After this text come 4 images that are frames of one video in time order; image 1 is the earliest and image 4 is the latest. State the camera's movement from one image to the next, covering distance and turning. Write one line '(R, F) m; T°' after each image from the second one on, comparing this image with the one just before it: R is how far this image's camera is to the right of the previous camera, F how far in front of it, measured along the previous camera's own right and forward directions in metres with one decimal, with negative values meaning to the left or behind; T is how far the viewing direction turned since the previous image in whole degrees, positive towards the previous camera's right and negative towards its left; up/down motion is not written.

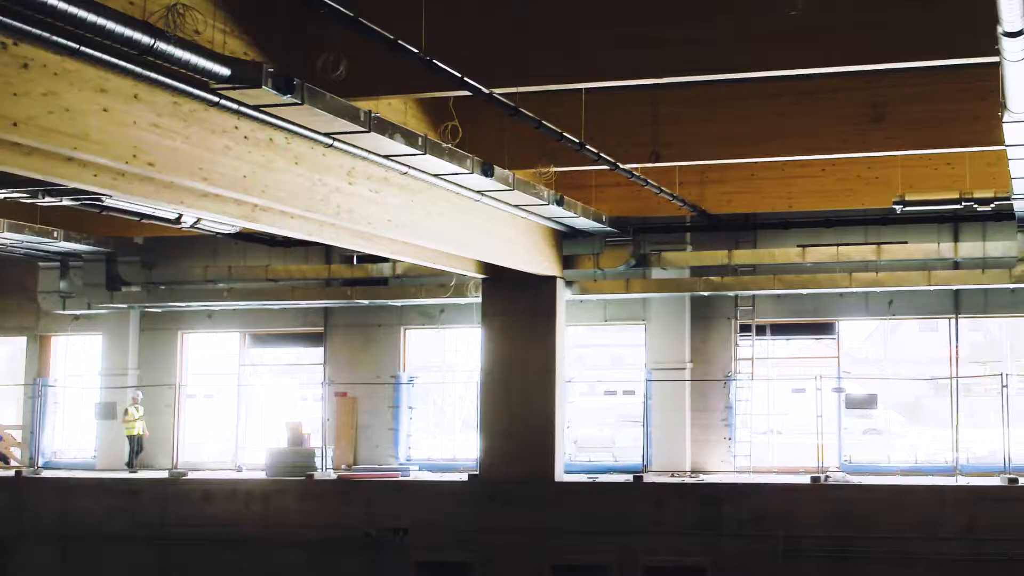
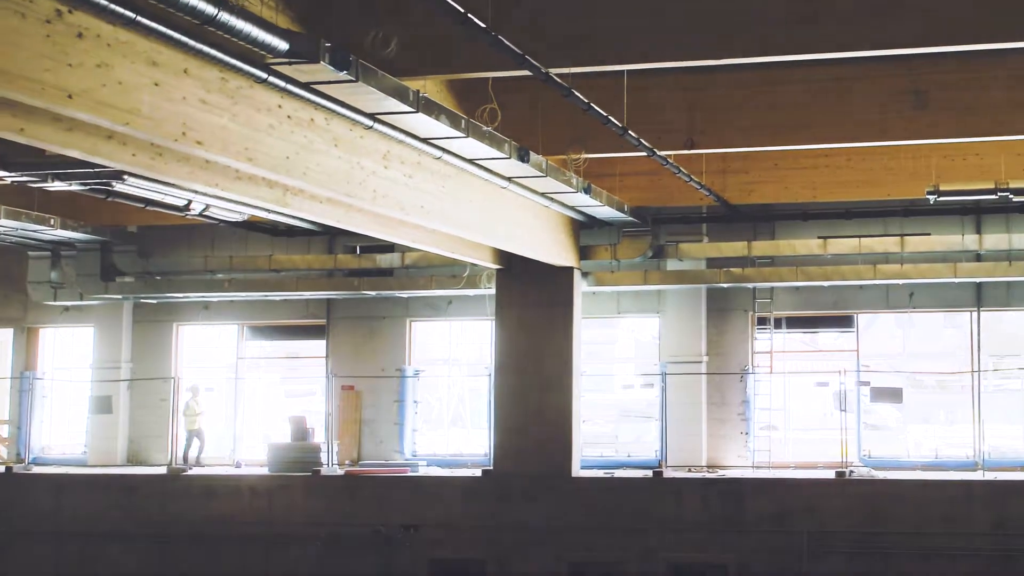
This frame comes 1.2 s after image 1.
(-0.6, +0.3) m; +2°
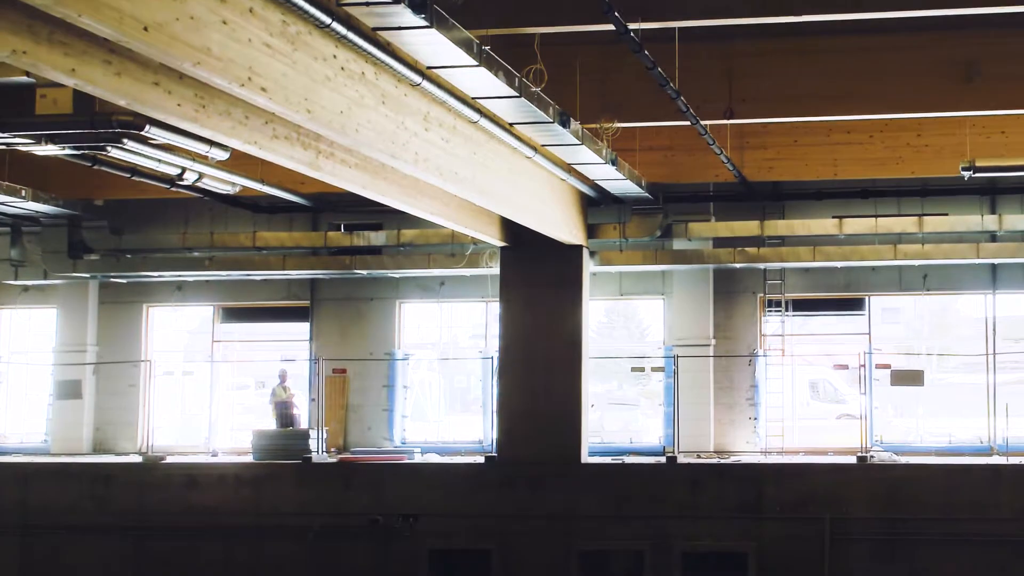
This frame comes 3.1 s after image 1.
(-0.9, +0.6) m; +3°
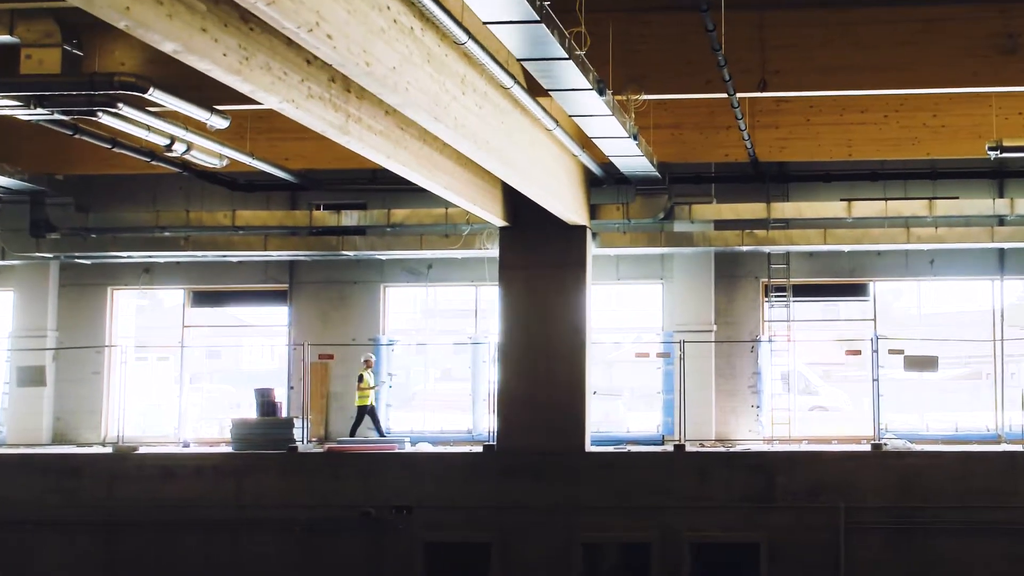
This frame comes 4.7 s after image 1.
(-0.8, +0.6) m; +3°
